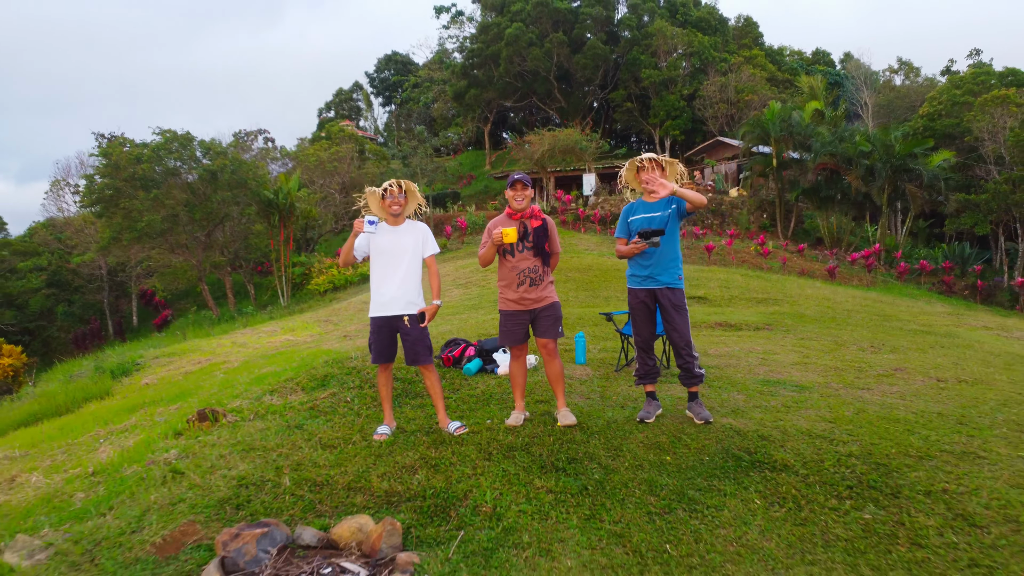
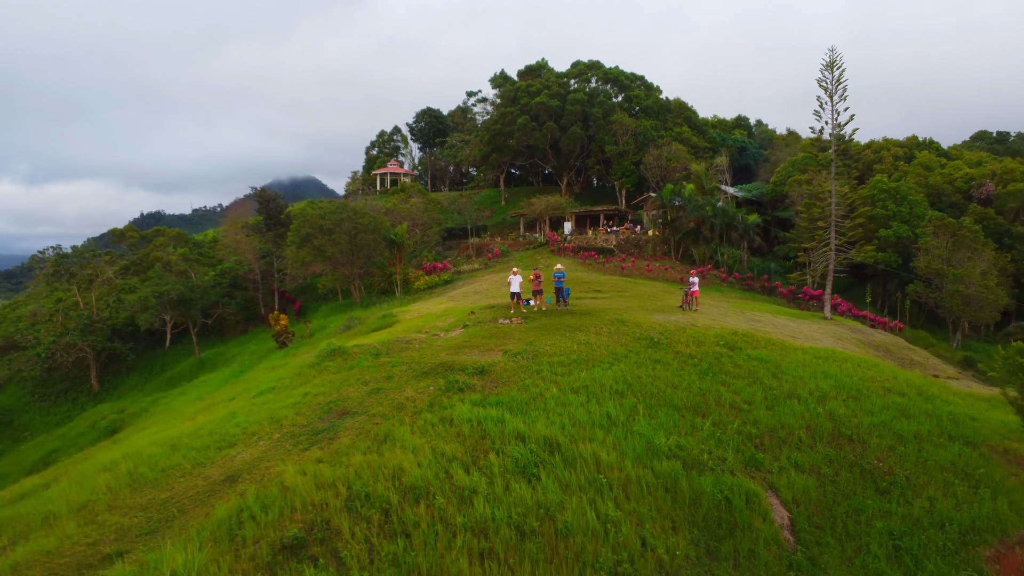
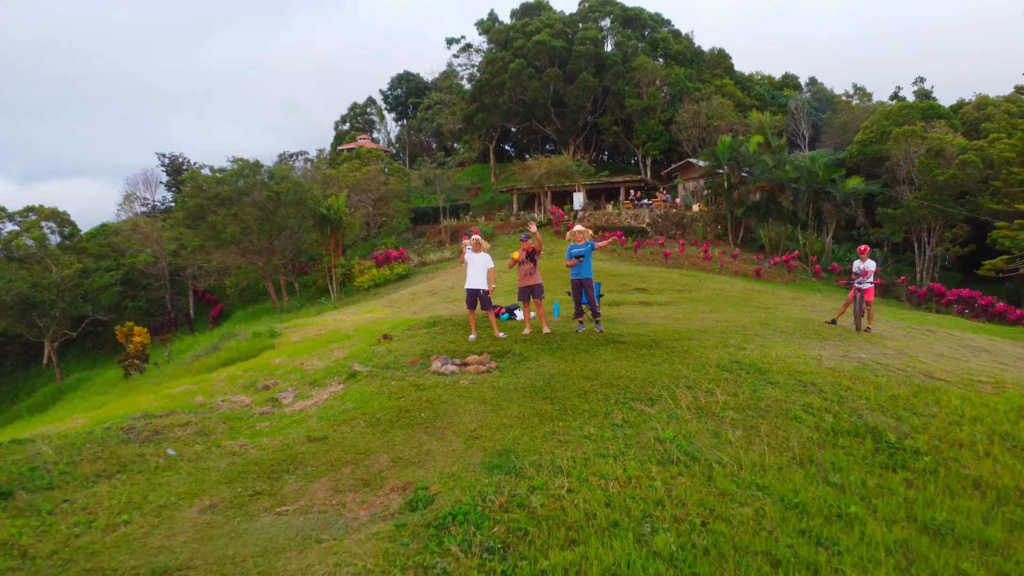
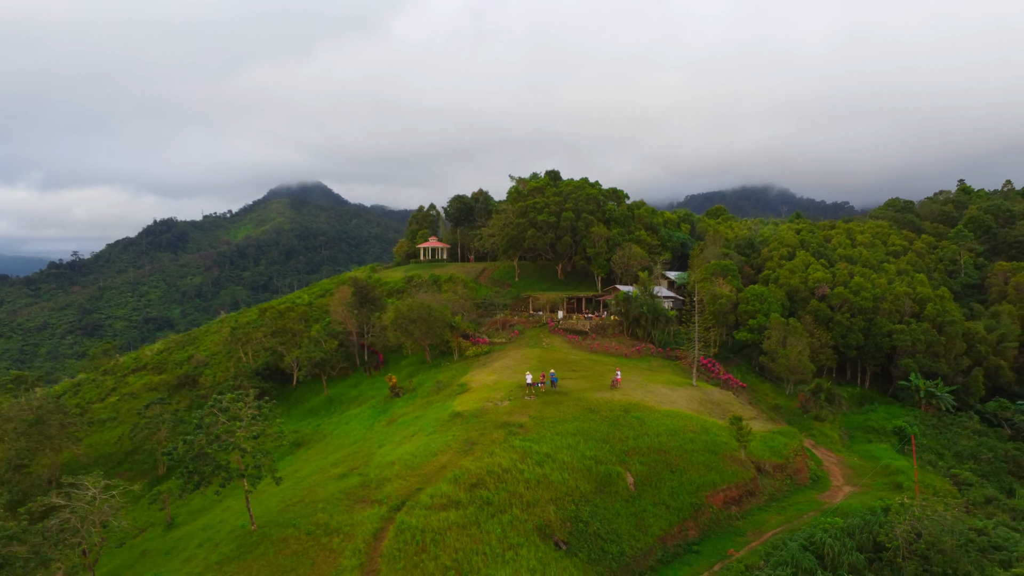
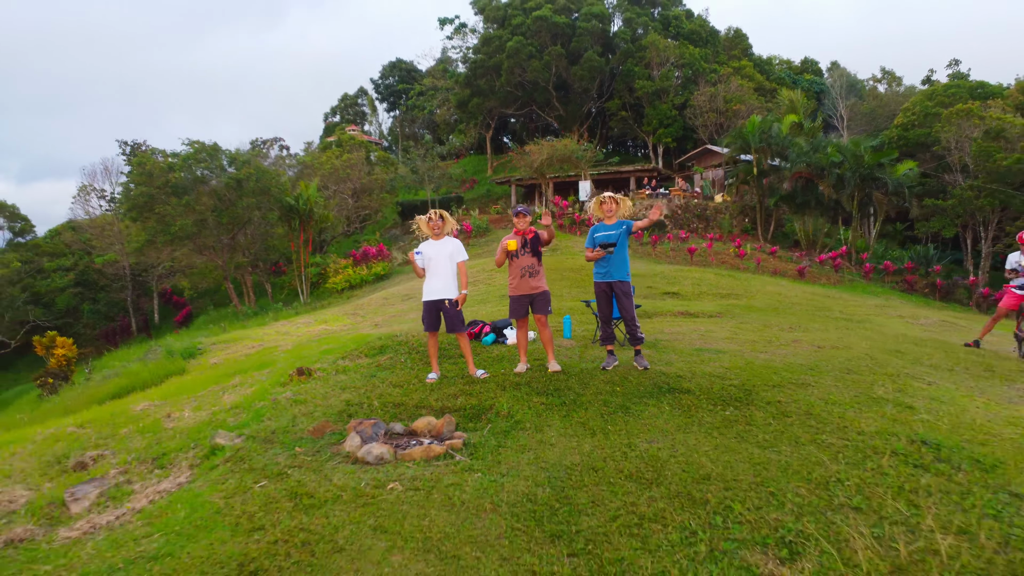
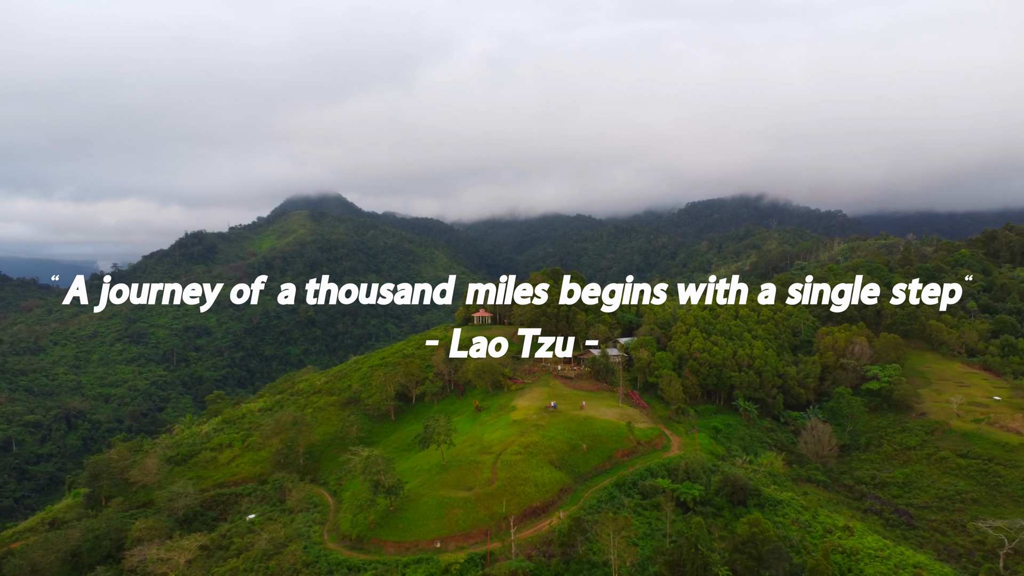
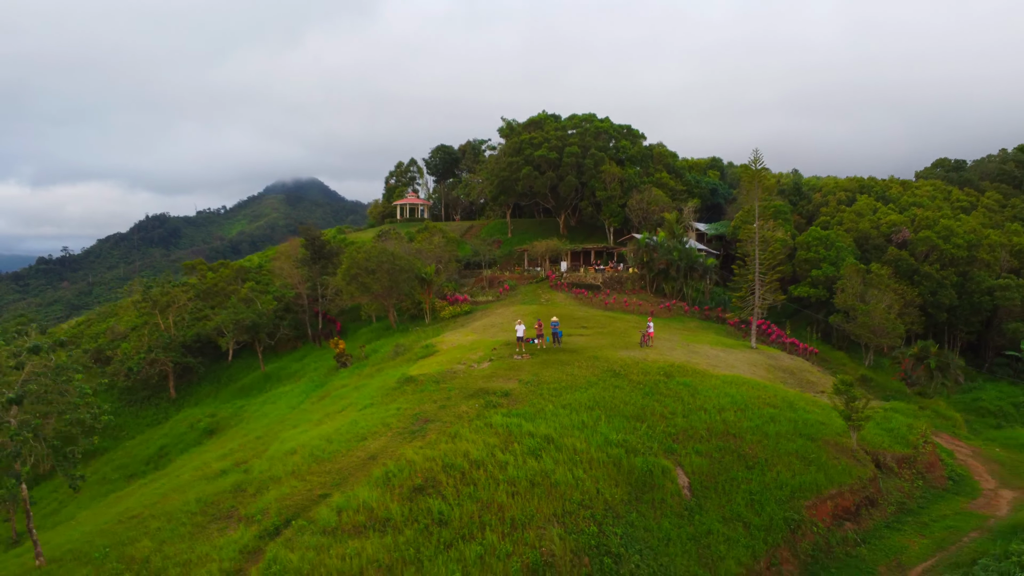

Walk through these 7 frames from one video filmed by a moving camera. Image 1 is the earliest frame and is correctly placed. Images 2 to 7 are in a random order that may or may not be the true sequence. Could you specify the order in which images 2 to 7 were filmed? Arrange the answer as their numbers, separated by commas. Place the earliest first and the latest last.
5, 3, 2, 7, 4, 6
